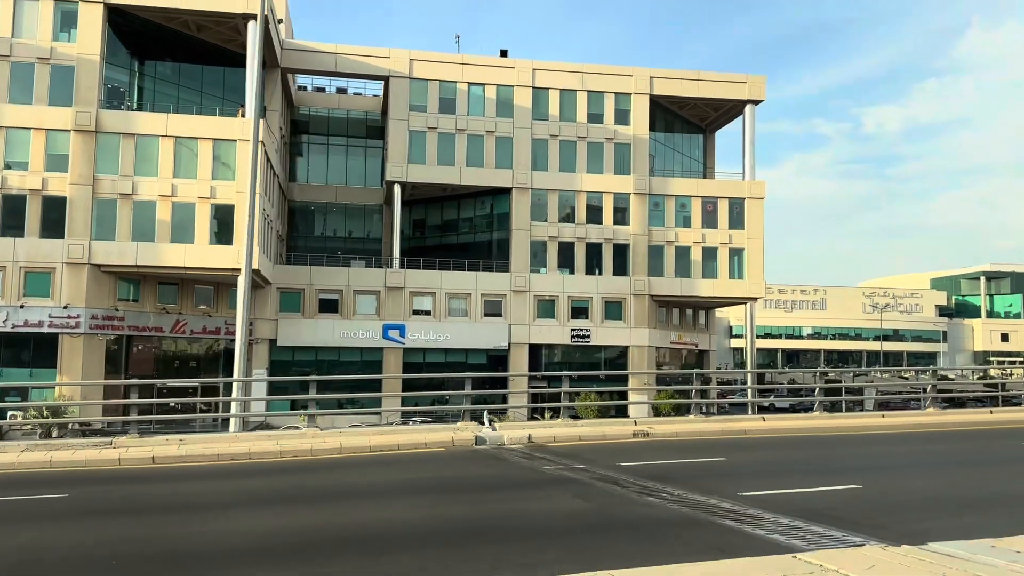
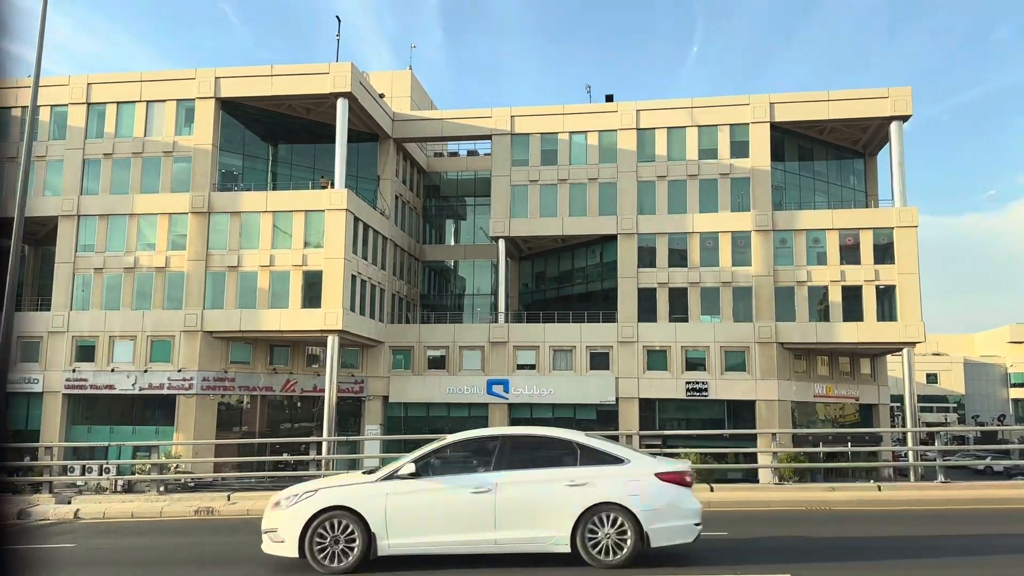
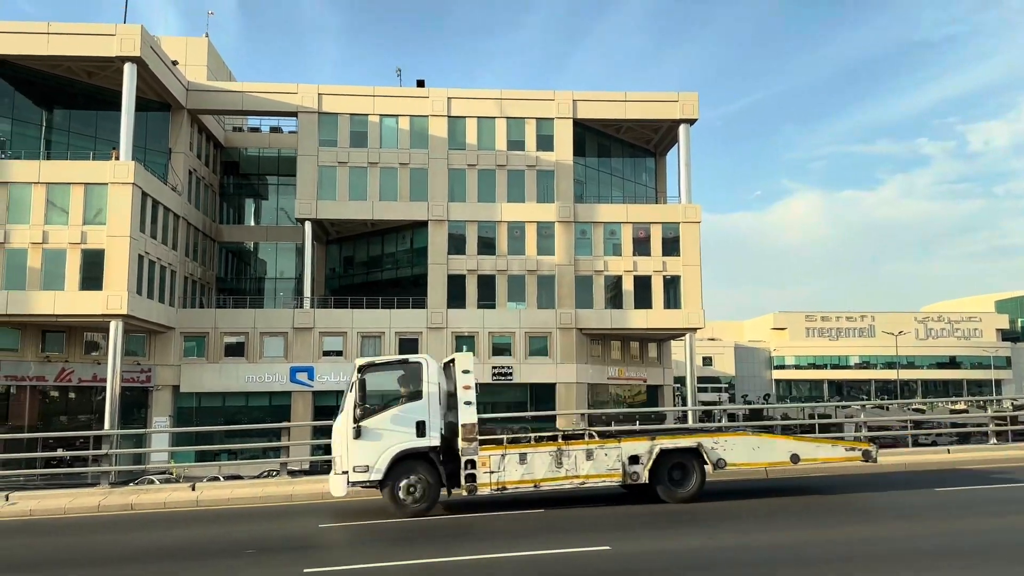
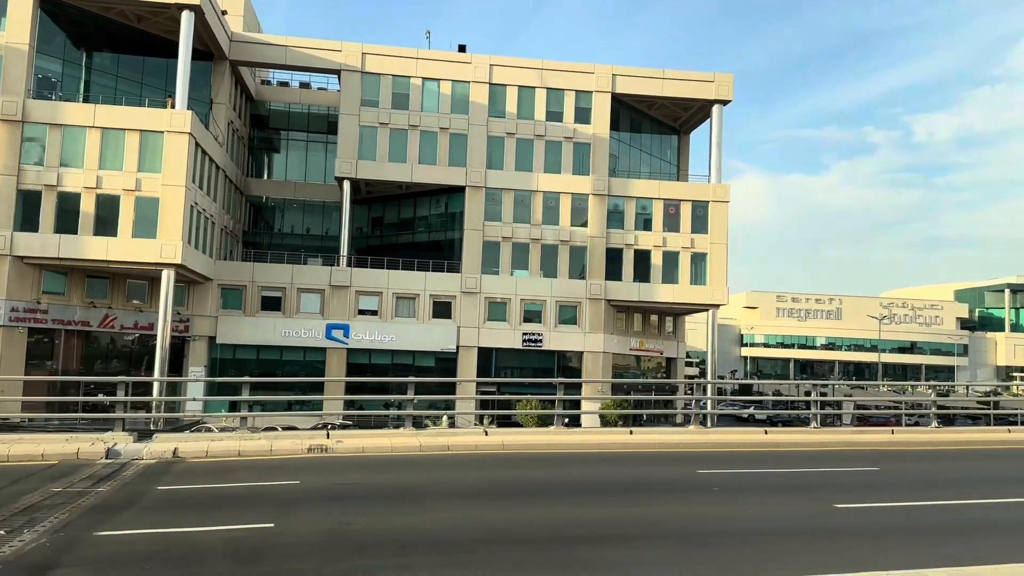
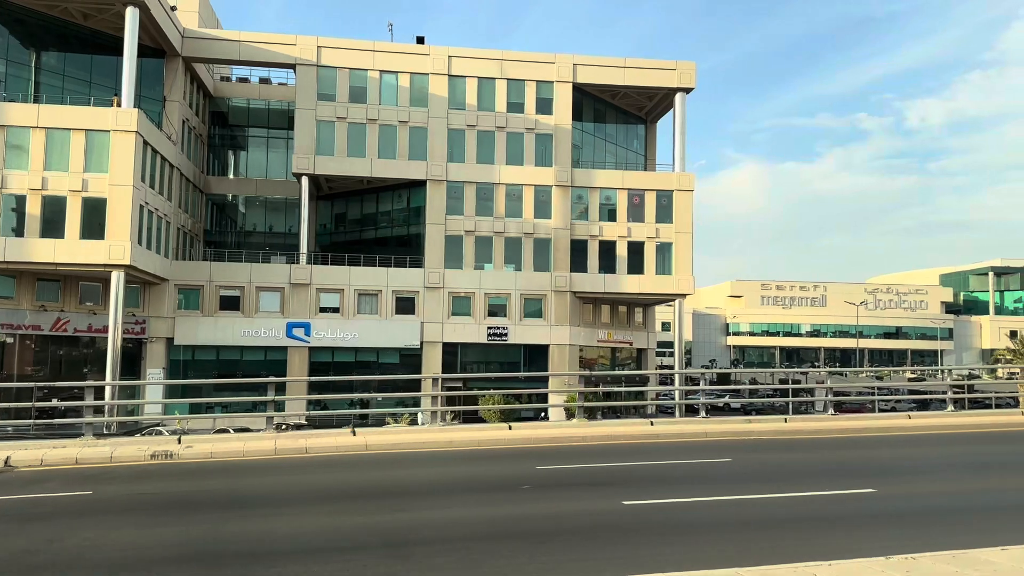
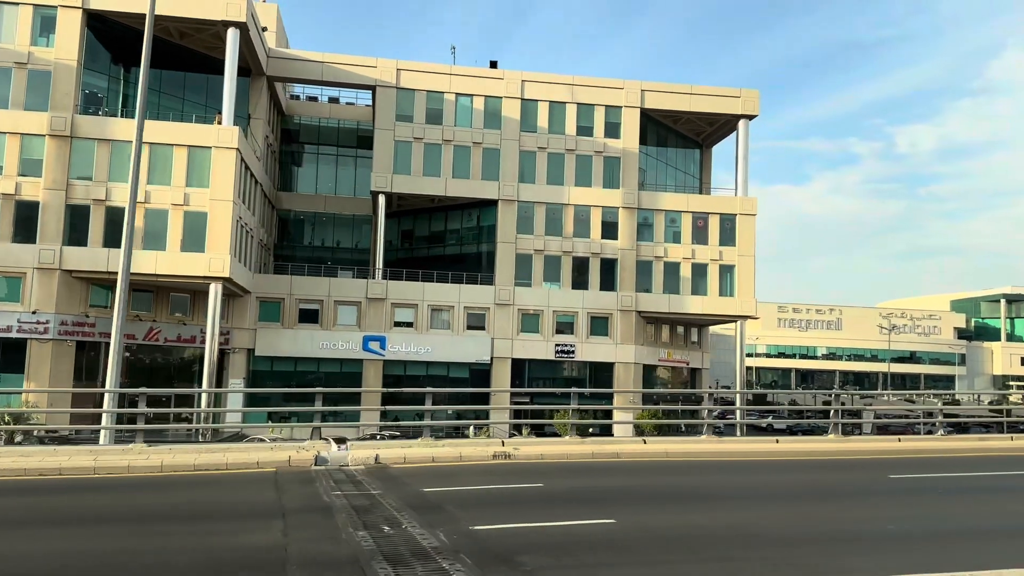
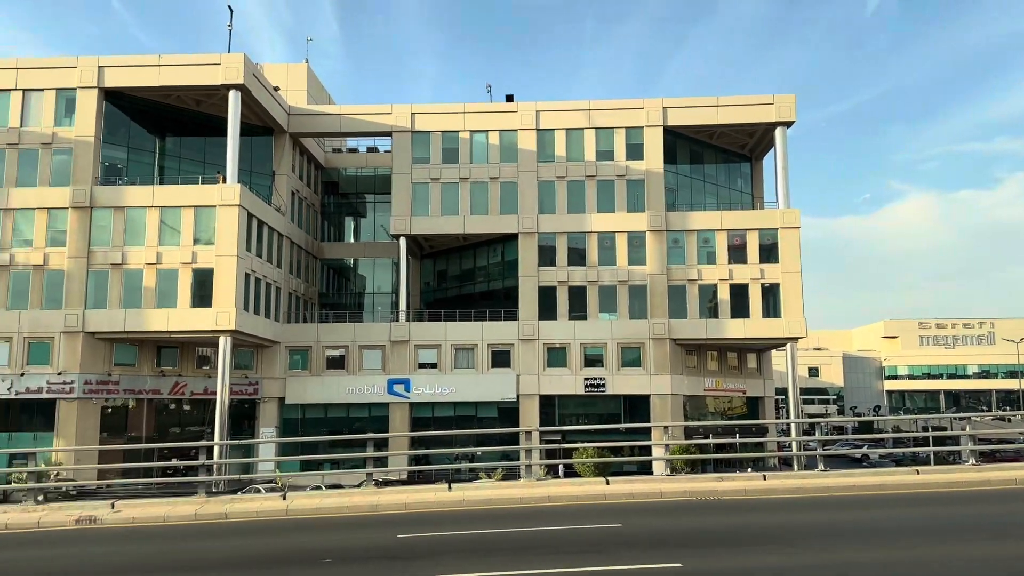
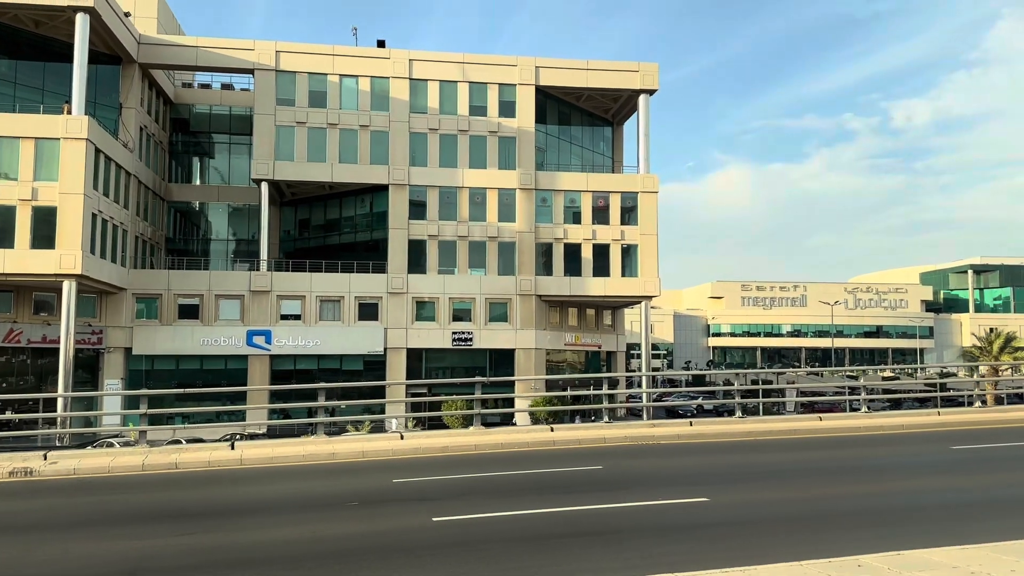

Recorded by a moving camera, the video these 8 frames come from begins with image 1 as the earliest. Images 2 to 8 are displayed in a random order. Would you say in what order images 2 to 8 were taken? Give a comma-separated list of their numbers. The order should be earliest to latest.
6, 4, 5, 8, 3, 7, 2
